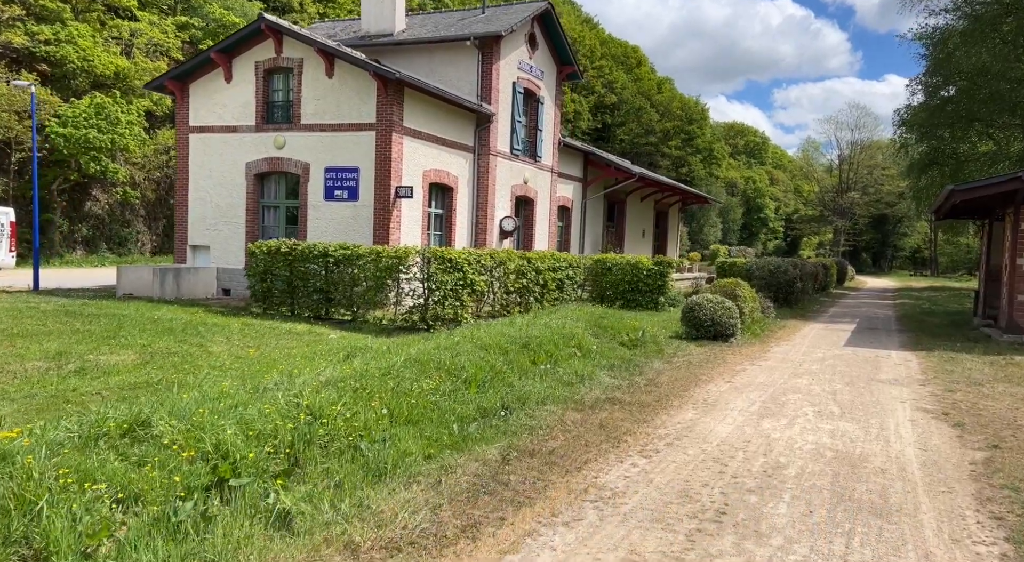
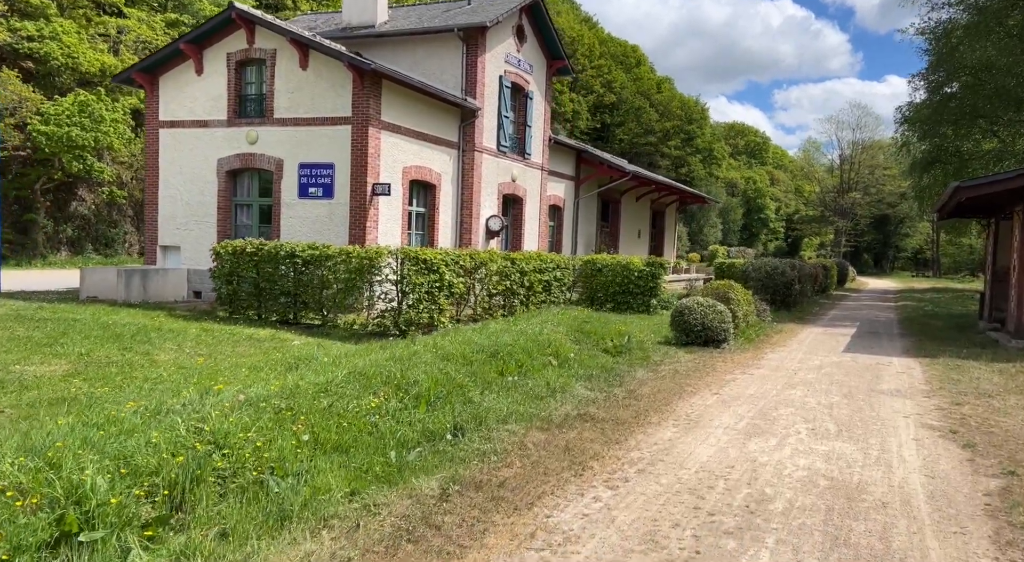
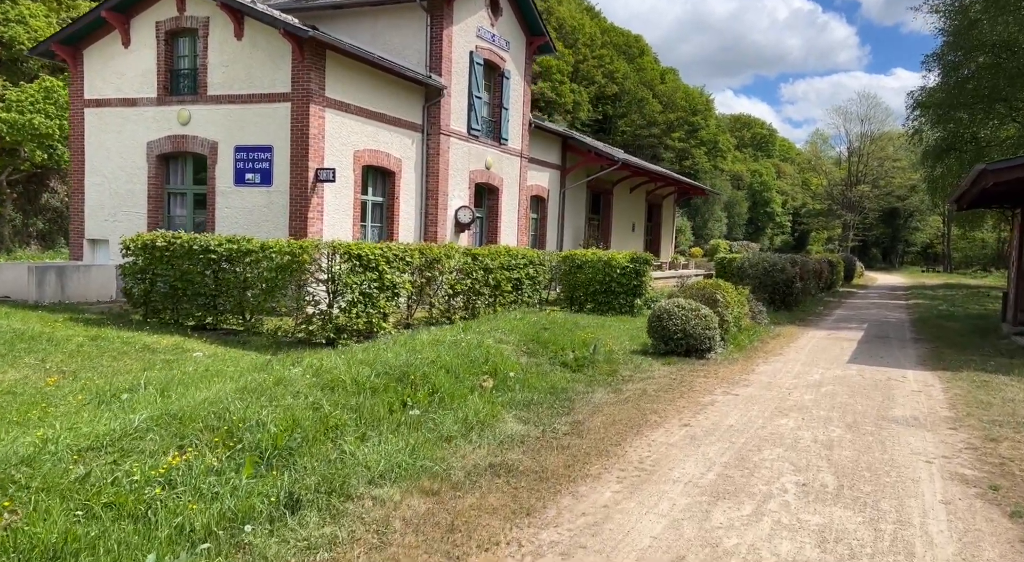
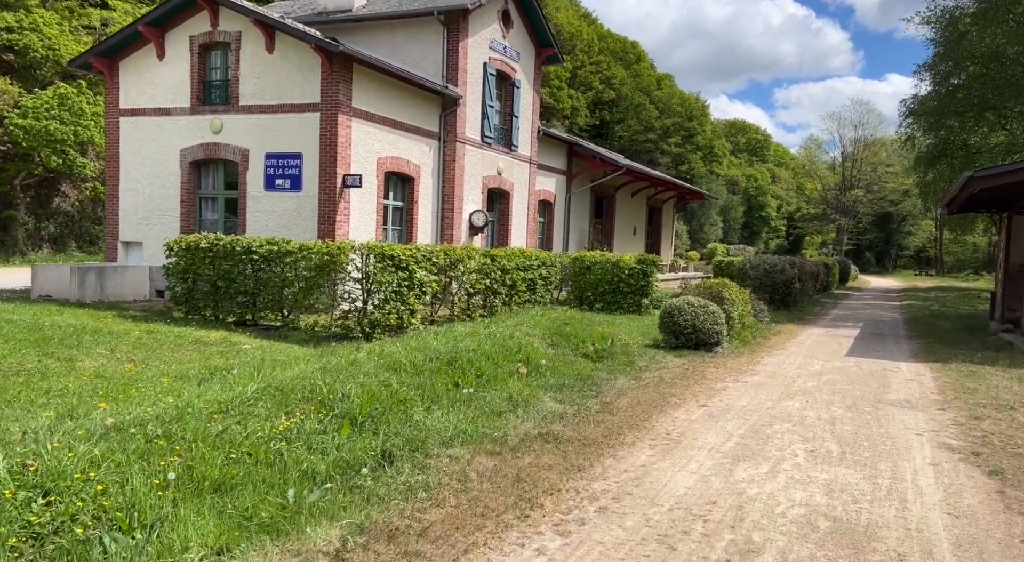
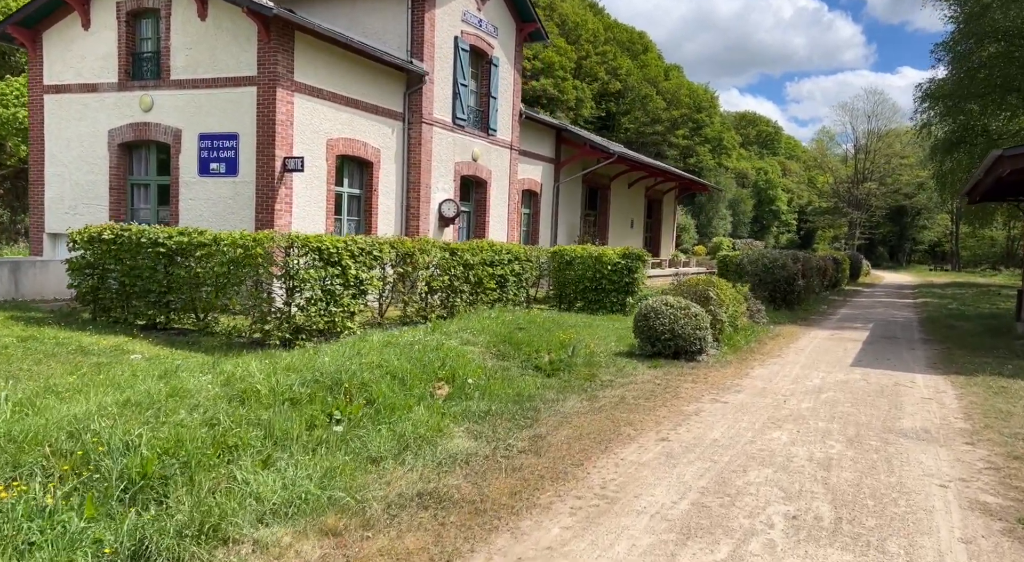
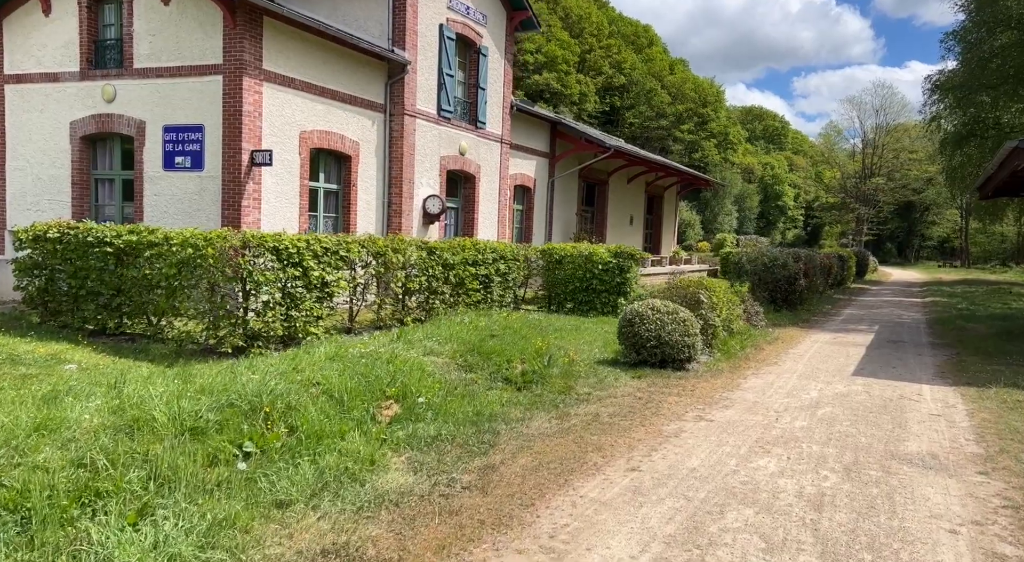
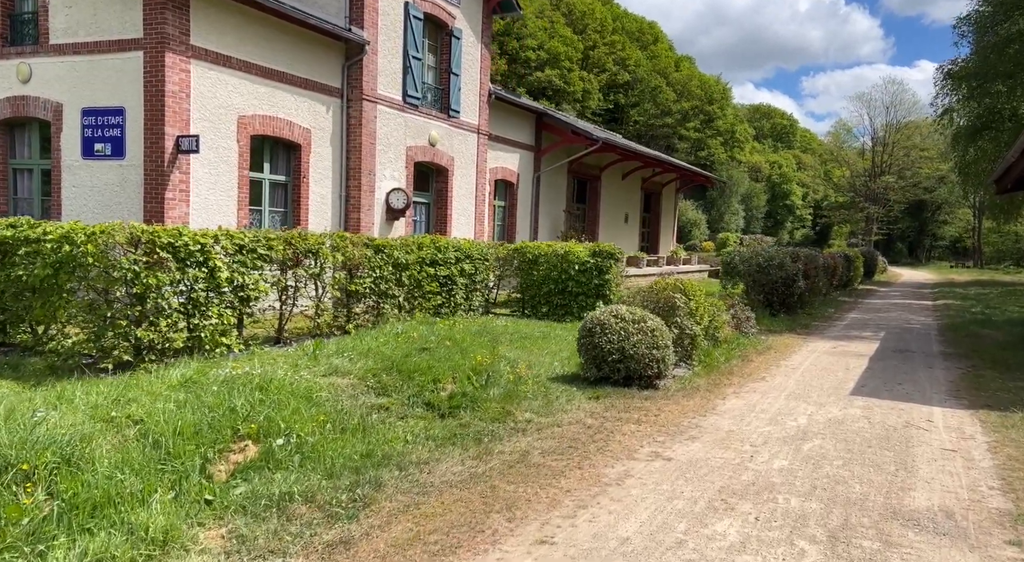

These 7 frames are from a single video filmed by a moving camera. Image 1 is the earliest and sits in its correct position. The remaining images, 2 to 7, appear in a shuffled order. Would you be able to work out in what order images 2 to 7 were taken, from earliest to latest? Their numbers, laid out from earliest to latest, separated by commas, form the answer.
2, 4, 3, 5, 6, 7
